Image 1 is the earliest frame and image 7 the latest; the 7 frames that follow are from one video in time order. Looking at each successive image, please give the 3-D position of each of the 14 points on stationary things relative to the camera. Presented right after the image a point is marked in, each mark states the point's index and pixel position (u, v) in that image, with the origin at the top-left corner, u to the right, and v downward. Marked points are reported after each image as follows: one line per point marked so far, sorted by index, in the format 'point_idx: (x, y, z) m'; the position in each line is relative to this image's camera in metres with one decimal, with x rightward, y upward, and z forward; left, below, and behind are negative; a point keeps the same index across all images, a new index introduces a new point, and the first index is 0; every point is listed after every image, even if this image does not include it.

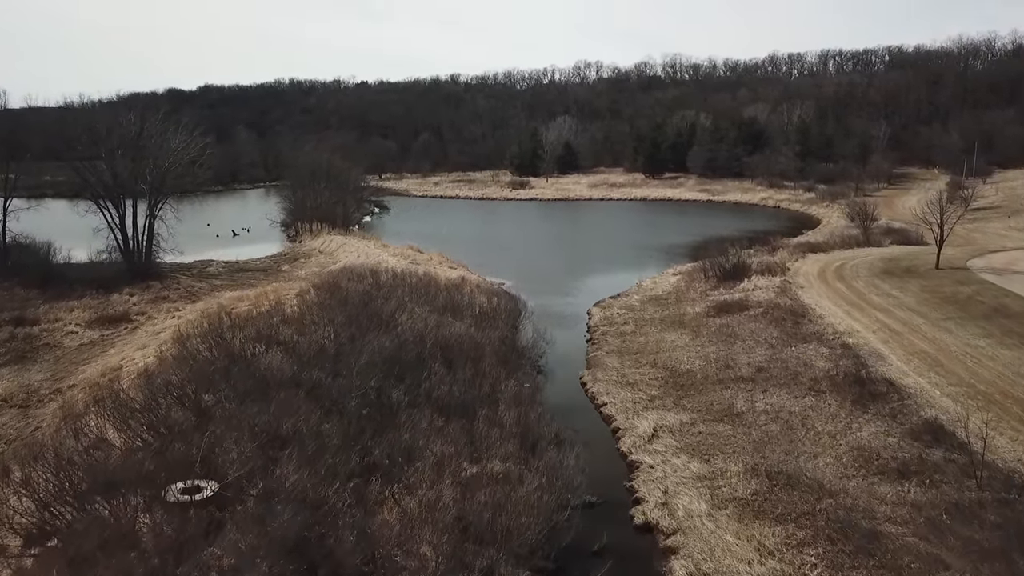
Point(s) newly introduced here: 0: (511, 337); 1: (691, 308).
0: (-0.1, -1.1, +15.4) m
1: (+4.6, -0.5, +19.9) m
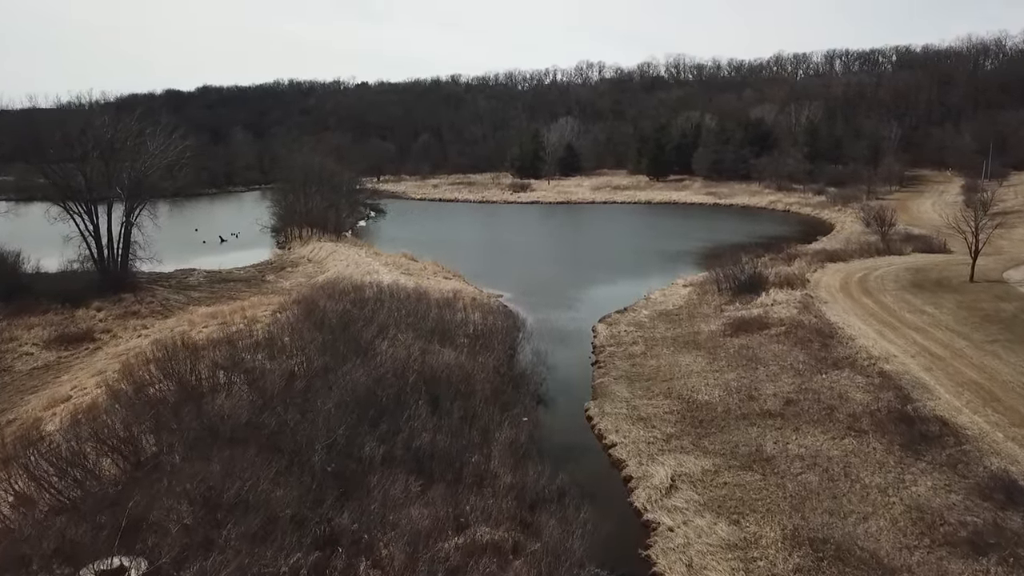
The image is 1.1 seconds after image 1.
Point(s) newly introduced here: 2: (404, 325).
0: (-0.2, -1.5, +13.8) m
1: (+4.6, -0.9, +18.2) m
2: (-2.0, -0.8, +14.3) m
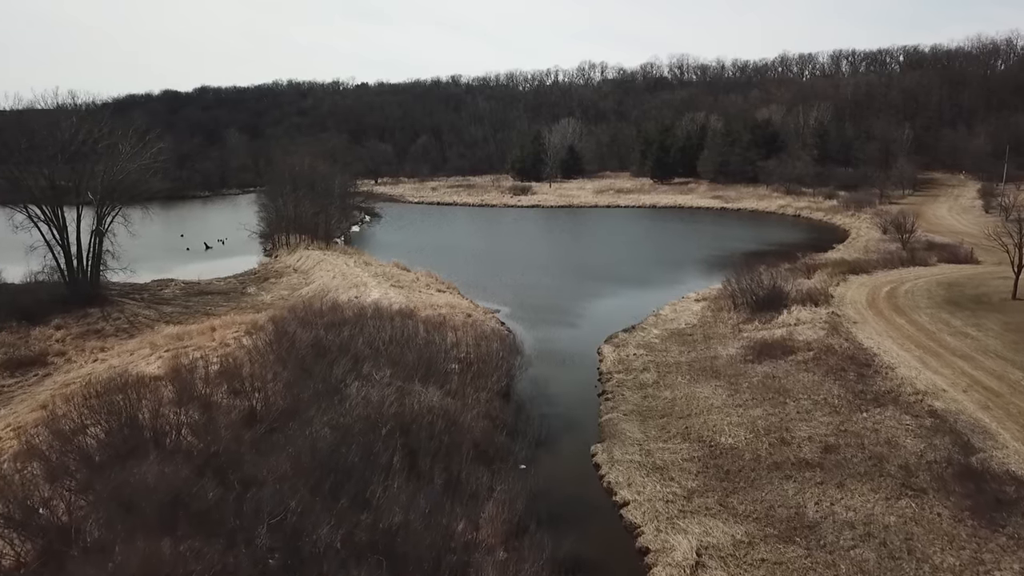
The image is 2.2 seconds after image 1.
0: (-0.2, -1.9, +12.0) m
1: (+4.5, -1.3, +16.5) m
2: (-2.1, -1.1, +12.5) m
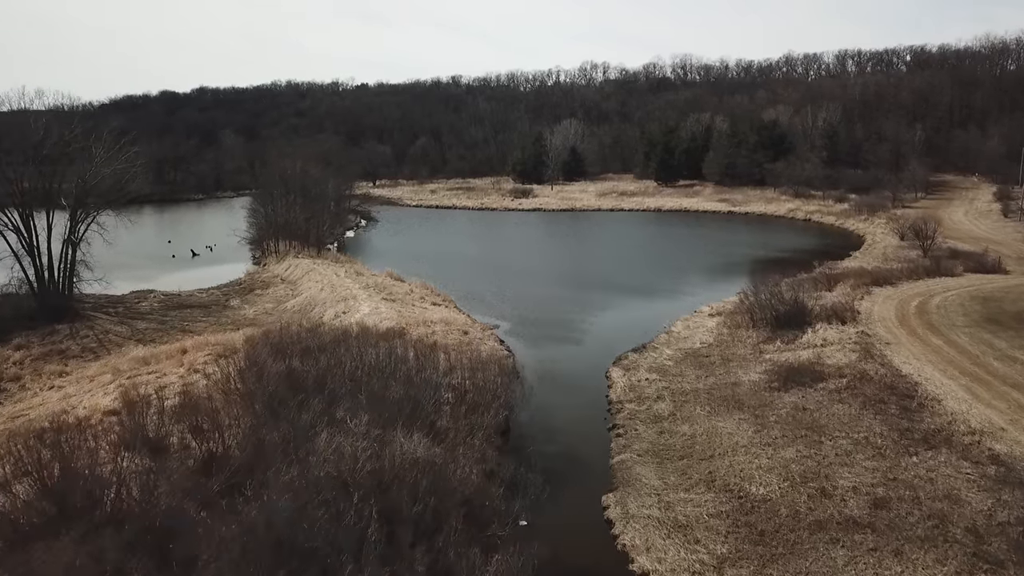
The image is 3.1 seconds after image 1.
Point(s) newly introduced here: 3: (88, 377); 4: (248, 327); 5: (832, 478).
0: (-0.2, -2.2, +10.5) m
1: (+4.5, -1.6, +15.0) m
2: (-2.1, -1.5, +11.0) m
3: (-8.0, -1.7, +14.6) m
4: (-6.4, -0.9, +18.6) m
5: (+4.3, -2.5, +10.2) m
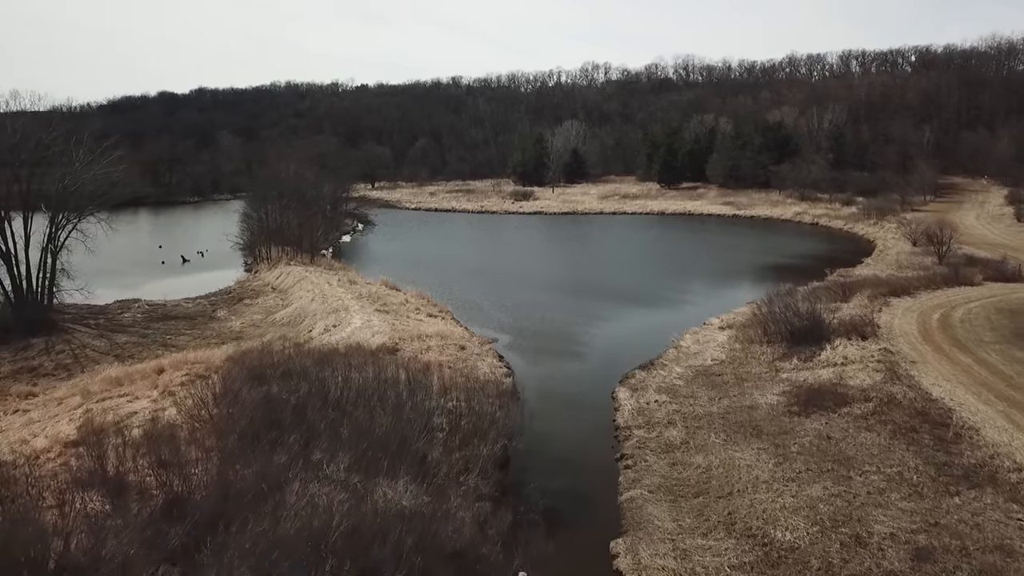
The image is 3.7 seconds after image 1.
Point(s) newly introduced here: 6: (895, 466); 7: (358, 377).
0: (-0.3, -2.5, +9.5) m
1: (+4.5, -1.9, +14.0) m
2: (-2.1, -1.8, +10.0) m
3: (-8.0, -2.0, +13.6) m
4: (-6.4, -1.2, +17.6) m
5: (+4.3, -2.8, +9.2) m
6: (+5.2, -2.4, +10.5) m
7: (-2.4, -1.4, +12.2) m
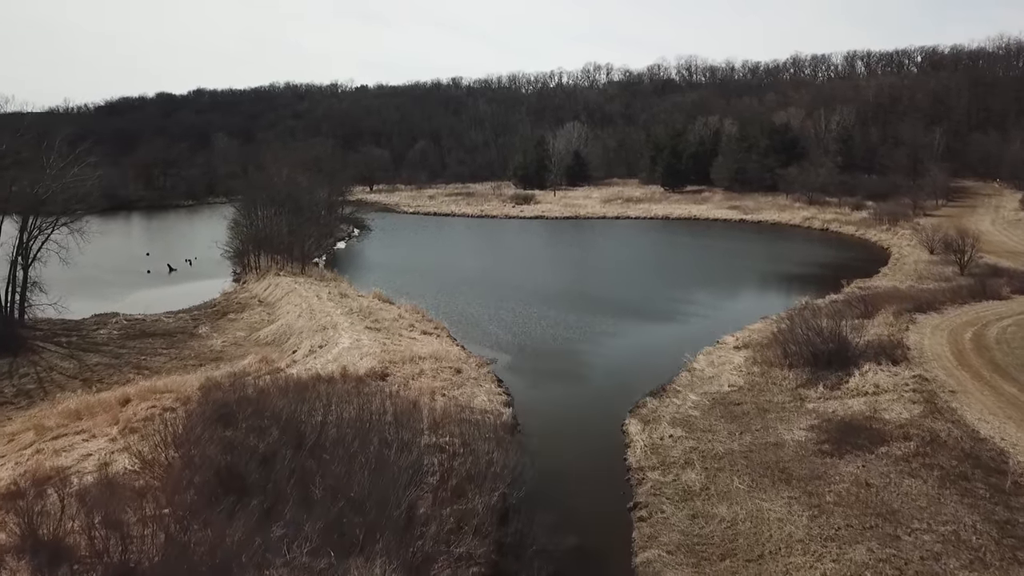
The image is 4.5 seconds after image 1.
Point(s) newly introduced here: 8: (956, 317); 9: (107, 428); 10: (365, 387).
0: (-0.3, -2.9, +8.2) m
1: (+4.5, -2.3, +12.6) m
2: (-2.1, -2.2, +8.7) m
3: (-8.0, -2.3, +12.3) m
4: (-6.4, -1.6, +16.3) m
5: (+4.2, -3.2, +7.9) m
6: (+5.2, -2.8, +9.2) m
7: (-2.5, -1.8, +10.9) m
8: (+11.0, -0.7, +19.0) m
9: (-6.2, -2.1, +11.8) m
10: (-2.6, -1.6, +13.5) m
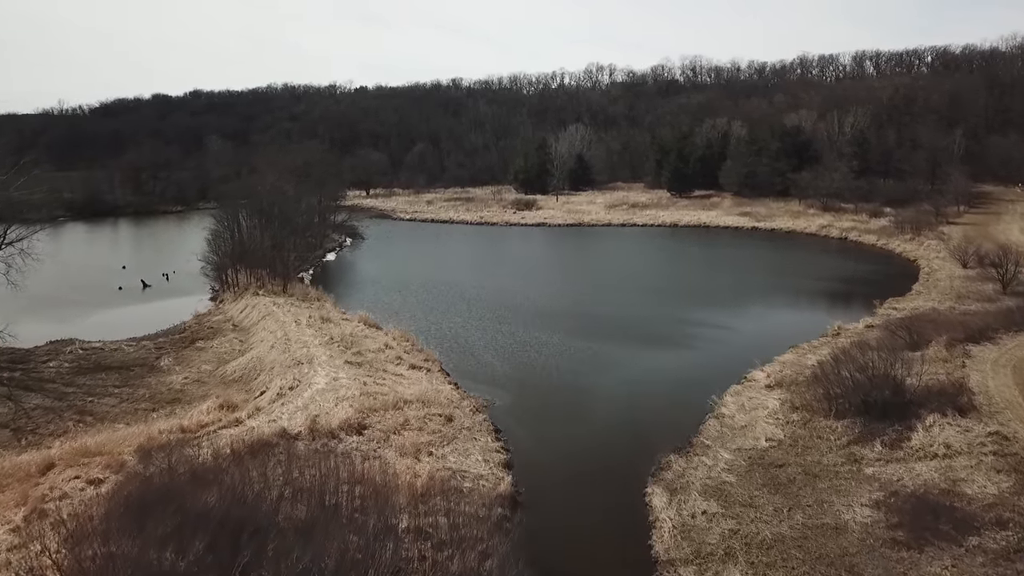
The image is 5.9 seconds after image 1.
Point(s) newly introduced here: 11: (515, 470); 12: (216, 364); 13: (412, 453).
0: (-0.3, -3.5, +6.0) m
1: (+4.5, -2.9, +10.4) m
2: (-2.1, -2.8, +6.5) m
3: (-8.0, -3.0, +10.0) m
4: (-6.4, -2.2, +14.0) m
5: (+4.2, -3.8, +5.7) m
6: (+5.2, -3.4, +6.9) m
7: (-2.5, -2.4, +8.7) m
8: (+11.0, -1.3, +16.8) m
9: (-6.2, -2.7, +9.6) m
10: (-2.6, -2.2, +11.2) m
11: (+0.3, -3.0, +11.8) m
12: (-6.9, -1.7, +17.8) m
13: (-1.5, -2.4, +11.8) m
